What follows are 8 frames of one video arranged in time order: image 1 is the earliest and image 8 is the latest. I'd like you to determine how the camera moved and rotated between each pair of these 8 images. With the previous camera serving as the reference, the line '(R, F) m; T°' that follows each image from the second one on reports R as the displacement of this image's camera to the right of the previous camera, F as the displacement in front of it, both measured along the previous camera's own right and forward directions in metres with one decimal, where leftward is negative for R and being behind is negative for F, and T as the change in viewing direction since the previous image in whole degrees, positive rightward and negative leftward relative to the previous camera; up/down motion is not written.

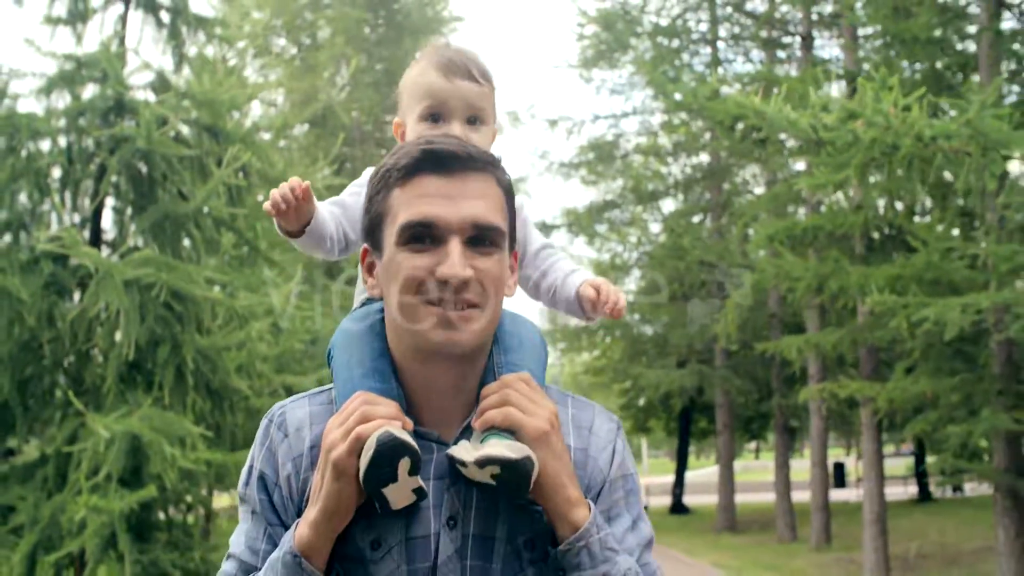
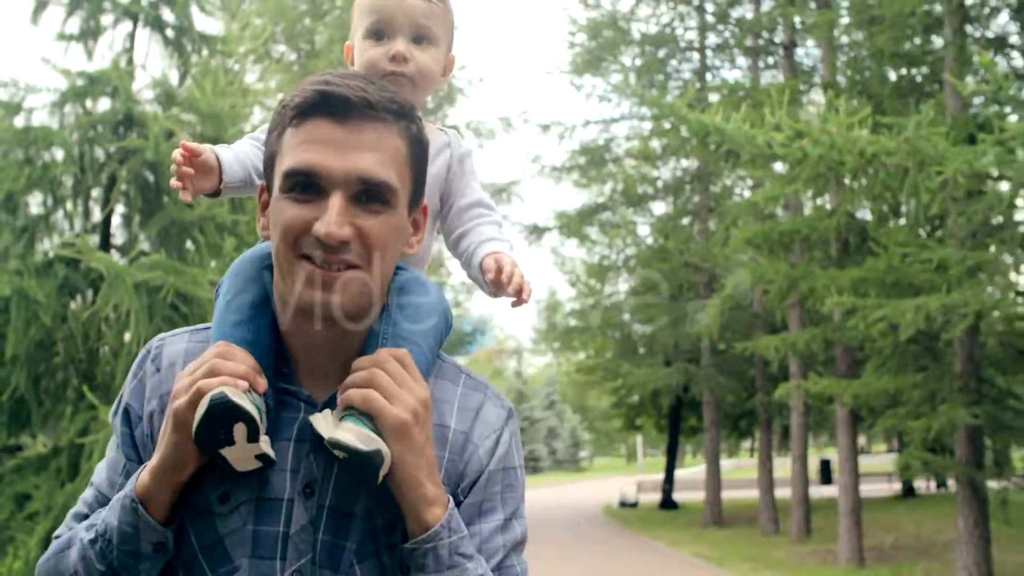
(+0.1, -0.5) m; 0°
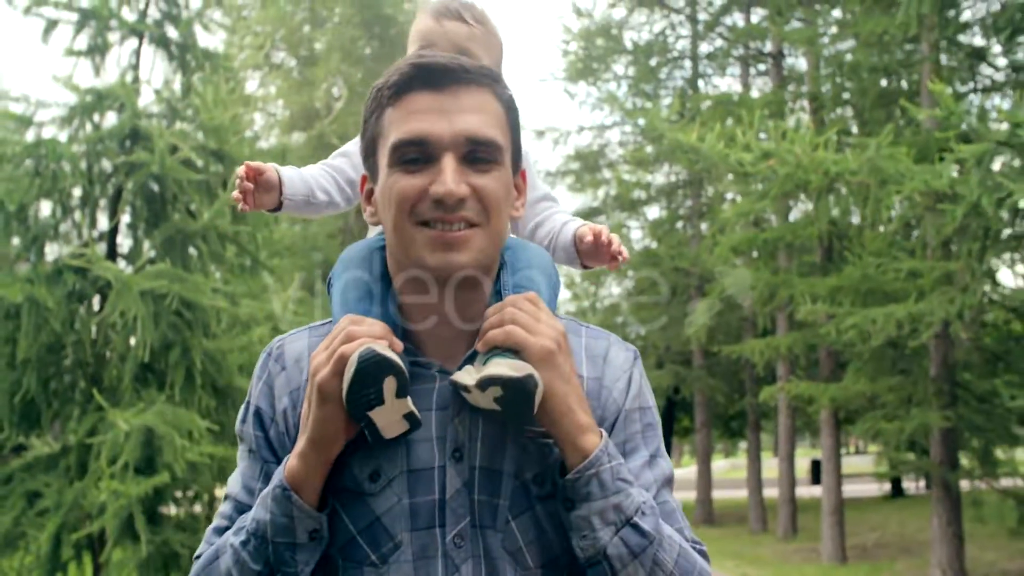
(+0.1, -0.4) m; 0°
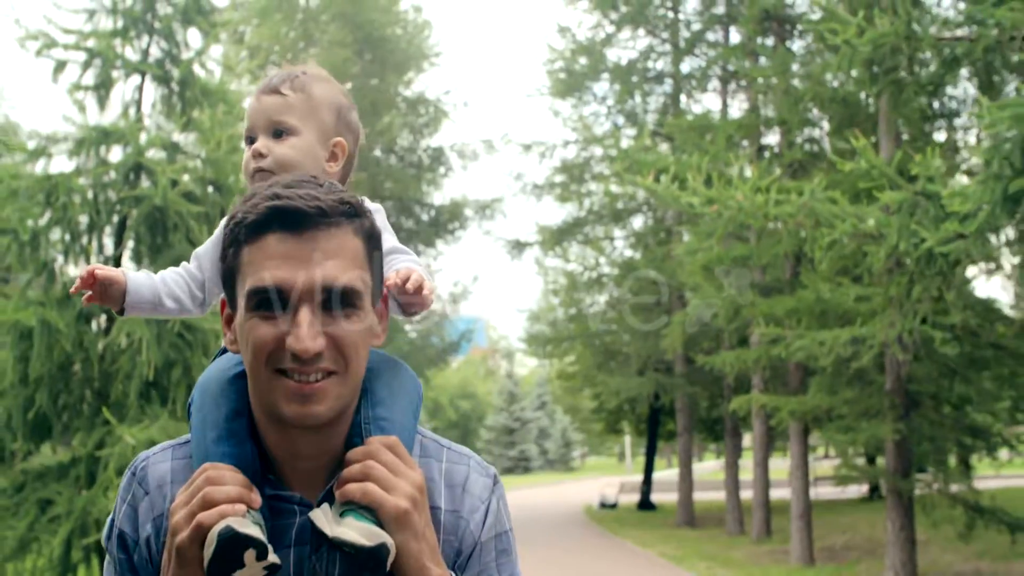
(+0.2, -0.7) m; 0°
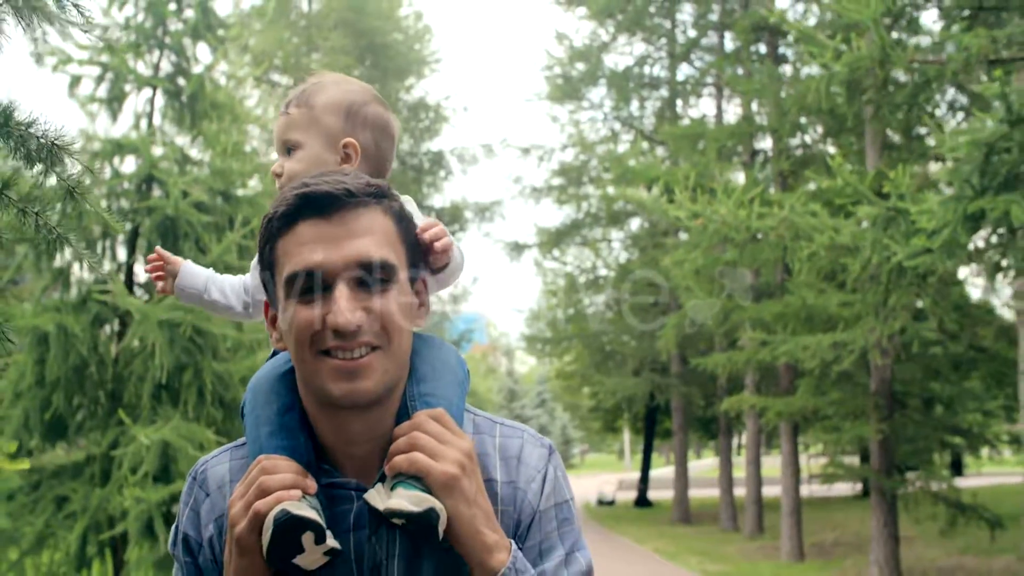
(0.0, -0.4) m; 0°
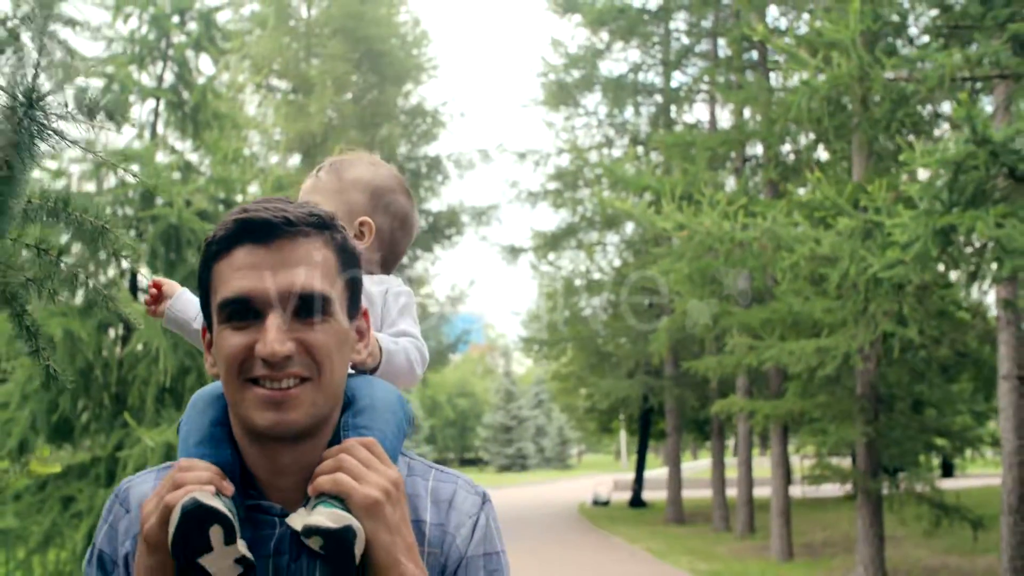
(0.0, -0.3) m; 0°
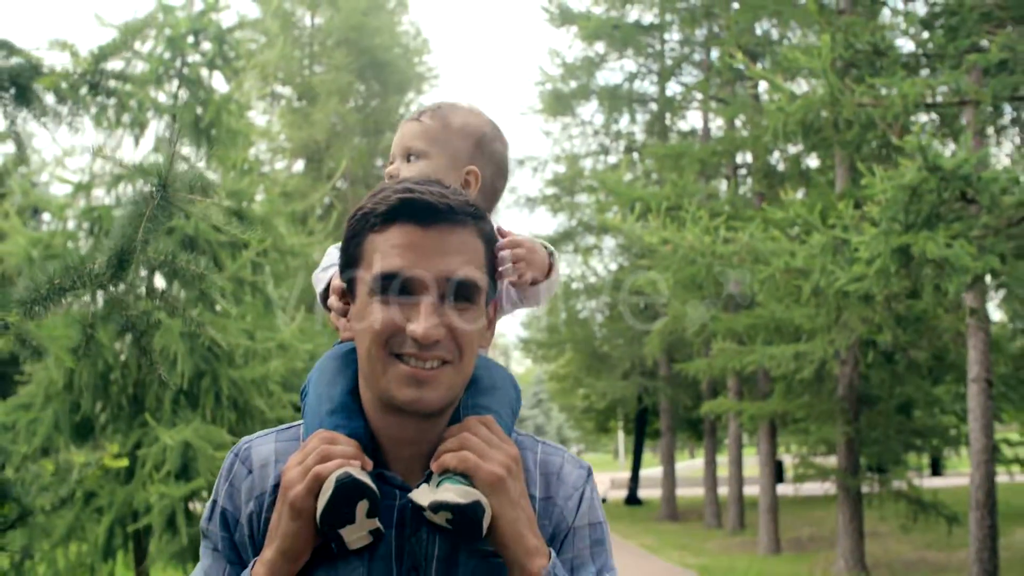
(0.0, -0.6) m; 0°
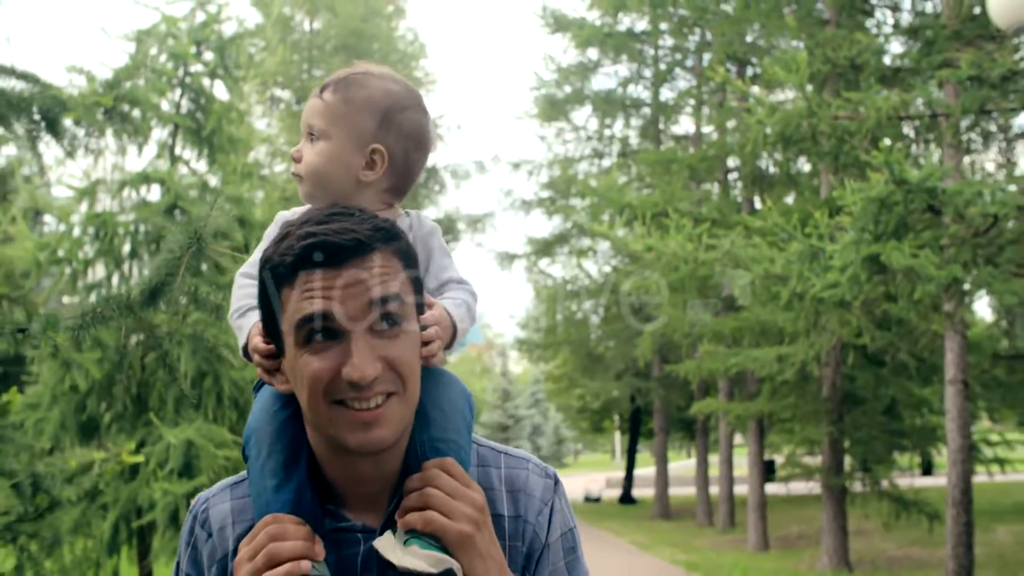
(+0.1, -0.4) m; 0°
